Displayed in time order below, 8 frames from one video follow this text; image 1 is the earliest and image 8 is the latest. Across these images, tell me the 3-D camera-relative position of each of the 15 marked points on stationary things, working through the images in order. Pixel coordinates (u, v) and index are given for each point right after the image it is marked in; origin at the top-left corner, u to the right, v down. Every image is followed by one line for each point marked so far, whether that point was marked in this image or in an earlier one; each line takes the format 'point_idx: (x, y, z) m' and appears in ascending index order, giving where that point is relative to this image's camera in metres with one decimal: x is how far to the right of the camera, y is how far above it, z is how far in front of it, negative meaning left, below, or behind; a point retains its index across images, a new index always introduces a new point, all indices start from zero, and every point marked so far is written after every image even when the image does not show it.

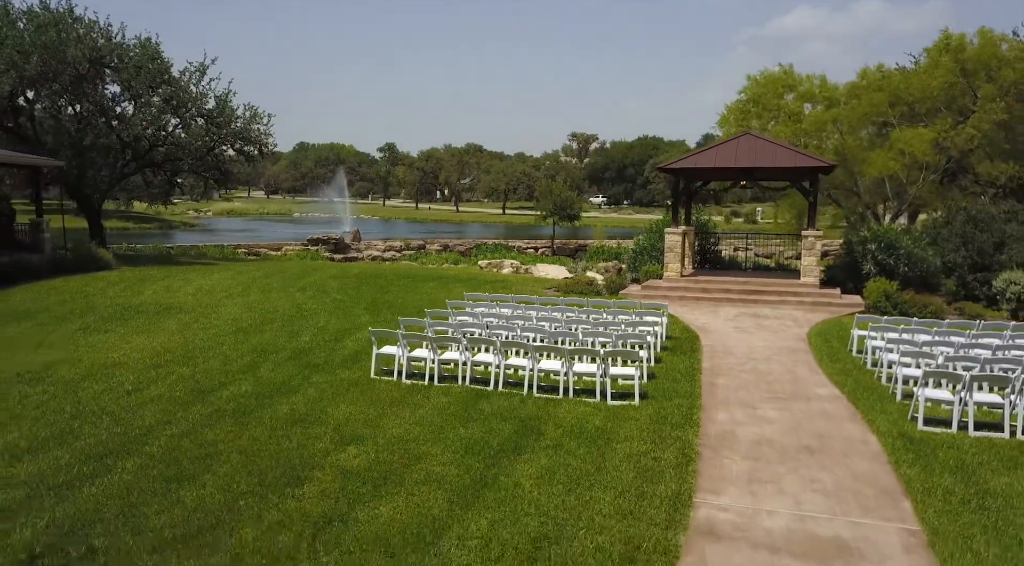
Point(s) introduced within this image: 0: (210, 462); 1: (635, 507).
0: (-2.8, -1.7, +6.9) m
1: (+1.0, -1.9, +6.2) m
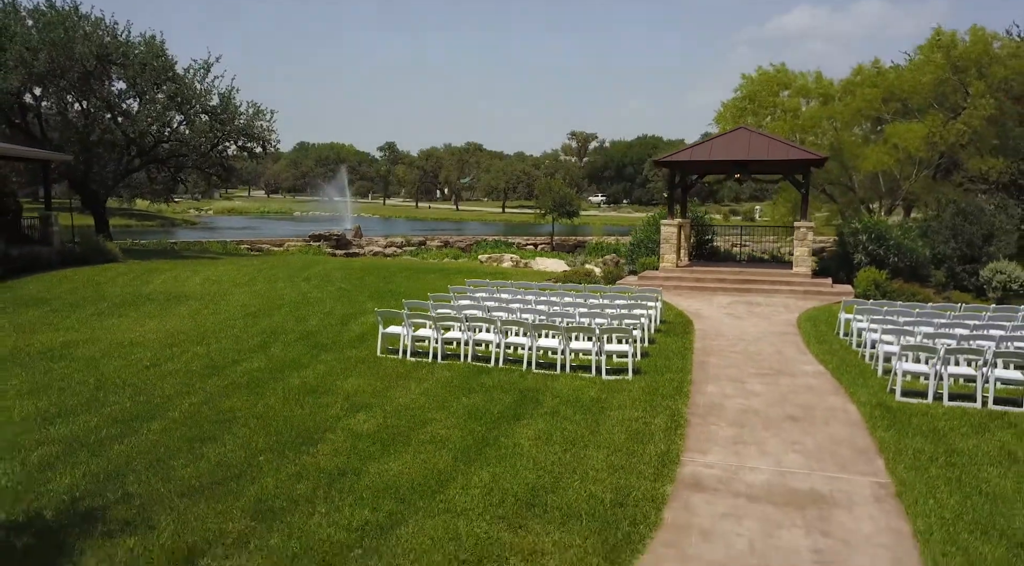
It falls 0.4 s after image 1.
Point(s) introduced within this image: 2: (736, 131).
0: (-2.8, -1.4, +7.4) m
1: (+1.0, -1.6, +6.6) m
2: (+6.0, +4.1, +19.9) m
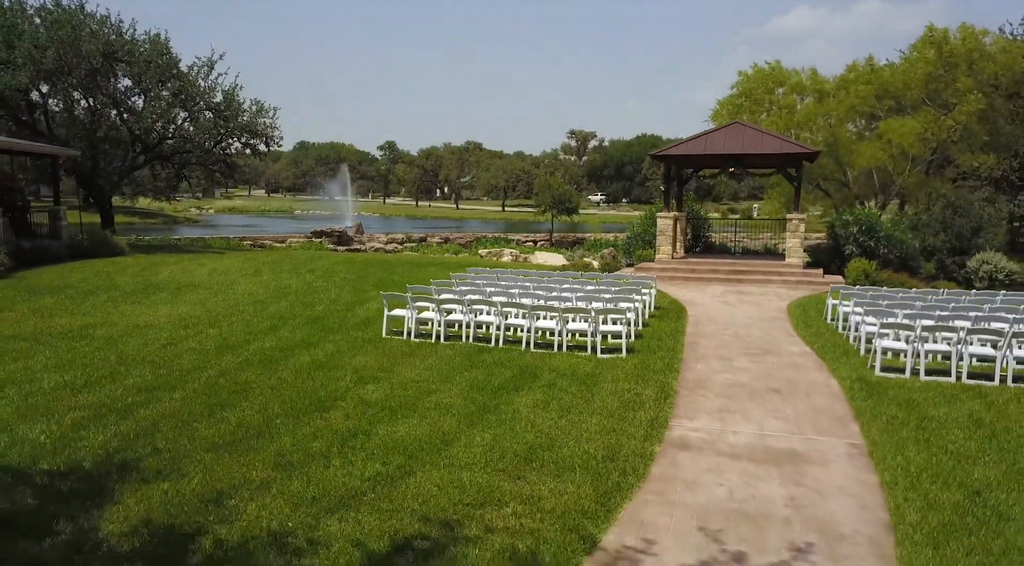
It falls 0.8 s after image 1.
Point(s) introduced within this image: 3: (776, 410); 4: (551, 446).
0: (-2.8, -1.2, +7.9) m
1: (+1.0, -1.4, +7.1) m
2: (+6.0, +4.4, +20.4) m
3: (+2.9, -1.4, +8.0) m
4: (+0.4, -1.5, +6.6) m
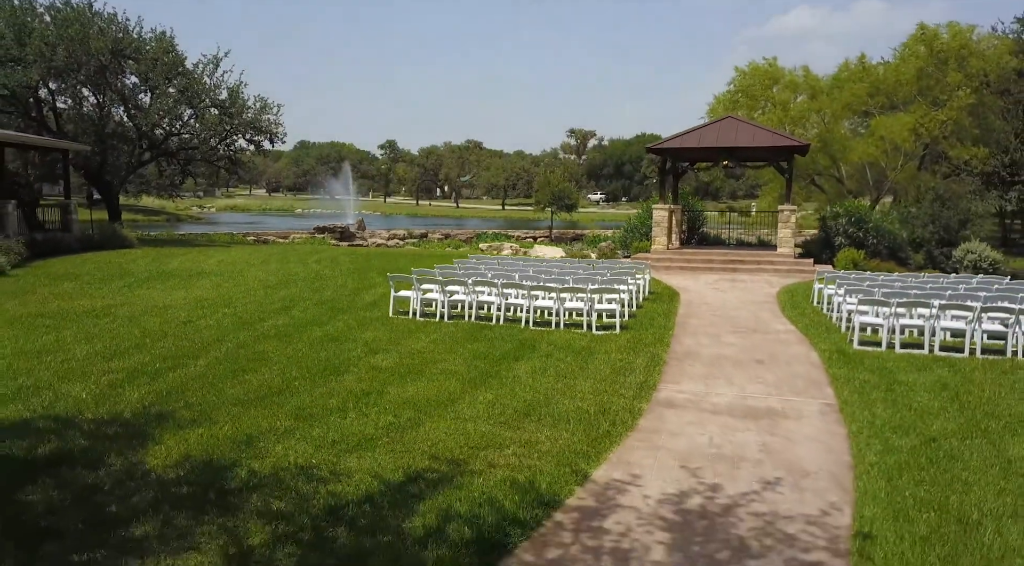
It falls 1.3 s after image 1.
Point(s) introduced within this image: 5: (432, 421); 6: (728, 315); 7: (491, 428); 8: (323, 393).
0: (-2.8, -0.9, +8.5) m
1: (+1.0, -1.1, +7.7) m
2: (+6.0, +4.6, +21.0) m
3: (+2.9, -1.1, +8.6) m
4: (+0.4, -1.2, +7.2) m
5: (-0.7, -1.2, +6.6) m
6: (+3.7, -0.5, +12.6) m
7: (-0.2, -1.3, +6.5) m
8: (-1.9, -1.1, +7.3) m
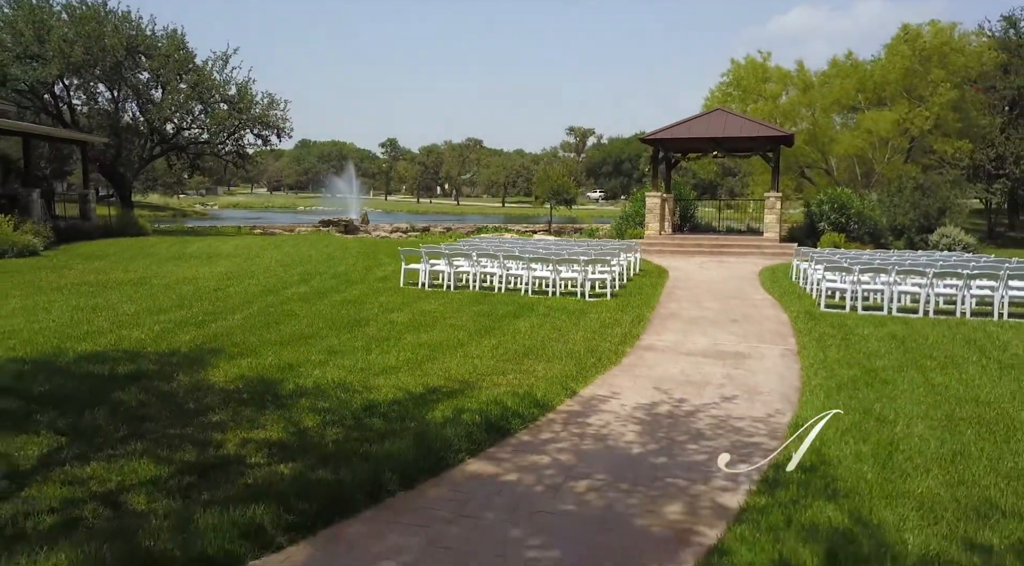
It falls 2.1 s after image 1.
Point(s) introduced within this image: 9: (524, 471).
0: (-2.8, -0.4, +9.6) m
1: (+1.0, -0.7, +8.8) m
2: (+6.0, +5.1, +22.0) m
3: (+2.9, -0.6, +9.7) m
4: (+0.4, -0.7, +8.3) m
5: (-0.7, -0.8, +7.7) m
6: (+3.7, -0.1, +13.7) m
7: (-0.2, -0.8, +7.5) m
8: (-1.8, -0.6, +8.4) m
9: (+0.1, -1.2, +4.7) m
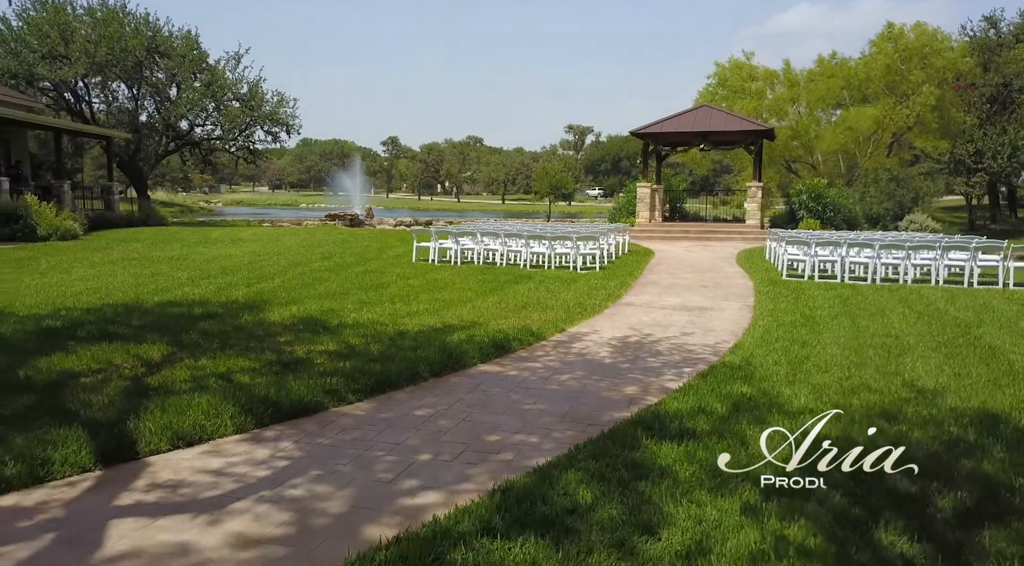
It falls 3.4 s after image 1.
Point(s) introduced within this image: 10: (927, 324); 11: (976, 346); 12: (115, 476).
0: (-2.8, 0.0, +11.1) m
1: (+1.0, -0.2, +10.4) m
2: (+6.0, +5.6, +23.6) m
3: (+2.9, -0.1, +11.2) m
4: (+0.4, -0.3, +9.8) m
5: (-0.7, -0.3, +9.2) m
6: (+3.7, +0.4, +15.2) m
7: (-0.2, -0.3, +9.1) m
8: (-1.8, -0.2, +9.9) m
9: (+0.1, -0.7, +6.3) m
10: (+4.9, -0.5, +8.7) m
11: (+4.7, -0.6, +7.5) m
12: (-2.0, -1.0, +3.7) m
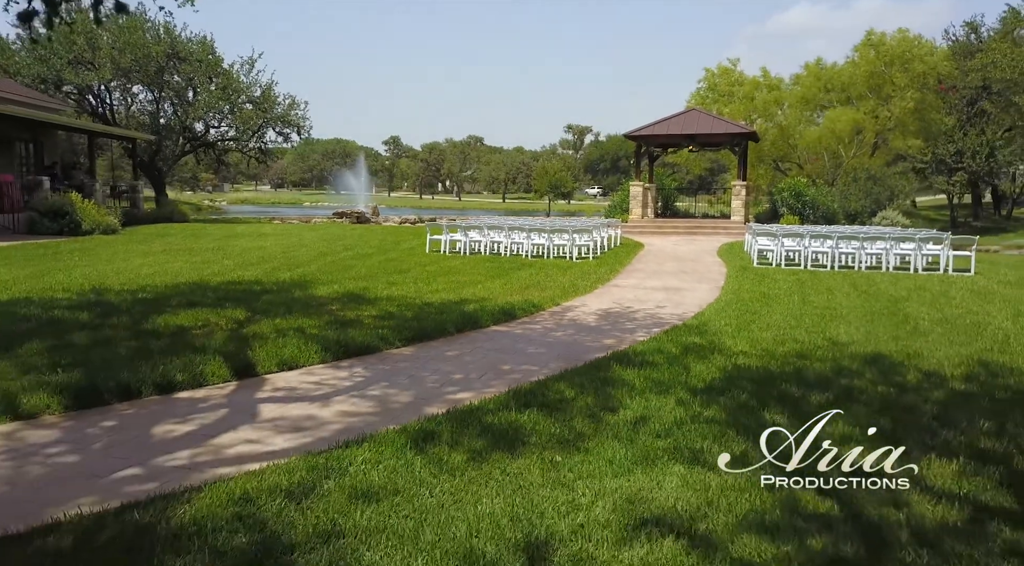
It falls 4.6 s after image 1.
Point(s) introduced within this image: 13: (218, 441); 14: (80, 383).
0: (-2.8, +0.3, +12.8) m
1: (+1.1, +0.1, +12.1) m
2: (+6.1, +5.9, +25.3) m
3: (+2.9, +0.1, +12.9) m
4: (+0.4, 0.0, +11.5) m
5: (-0.6, -0.1, +10.9) m
6: (+3.8, +0.6, +16.9) m
7: (-0.1, -0.1, +10.8) m
8: (-1.8, +0.1, +11.6) m
9: (+0.1, -0.5, +8.0) m
10: (+4.9, -0.2, +10.4) m
11: (+4.7, -0.4, +9.2) m
12: (-2.0, -0.7, +5.4) m
13: (-1.7, -0.9, +4.3) m
14: (-2.9, -0.7, +5.0) m
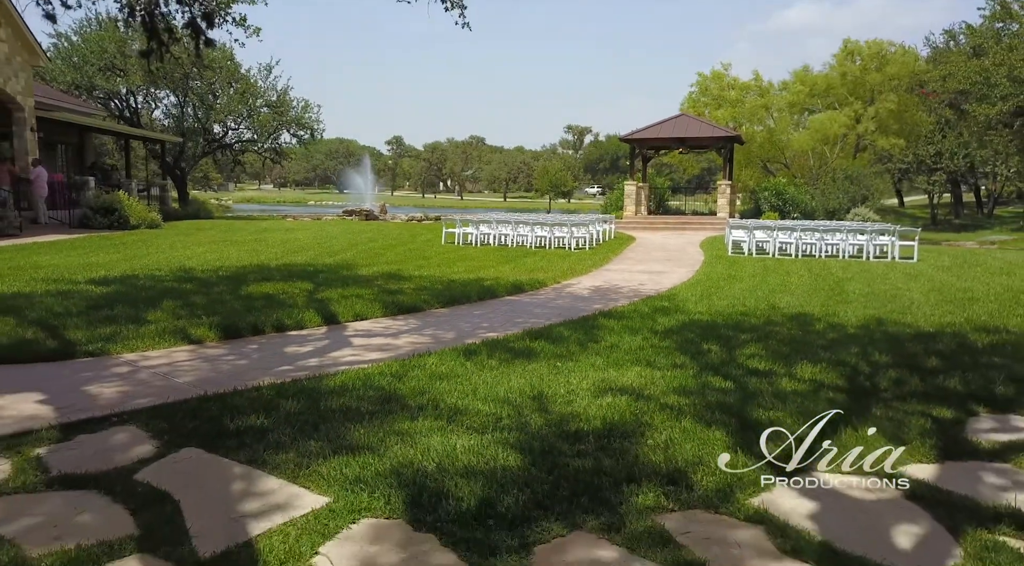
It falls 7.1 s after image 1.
0: (-2.6, +0.6, +14.9) m
1: (+1.2, +0.3, +14.2) m
2: (+6.2, +6.2, +27.4) m
3: (+3.1, +0.4, +15.0) m
4: (+0.6, +0.3, +13.6) m
5: (-0.5, +0.2, +13.0) m
6: (+3.9, +0.9, +19.0) m
7: (0.0, +0.2, +12.9) m
8: (-1.6, +0.4, +13.7) m
9: (+0.3, -0.2, +10.1) m
10: (+5.1, +0.1, +12.5) m
11: (+4.9, -0.1, +11.3) m
12: (-1.8, -0.5, +7.5) m
13: (-1.5, -0.6, +6.4) m
14: (-2.8, -0.4, +7.1) m
